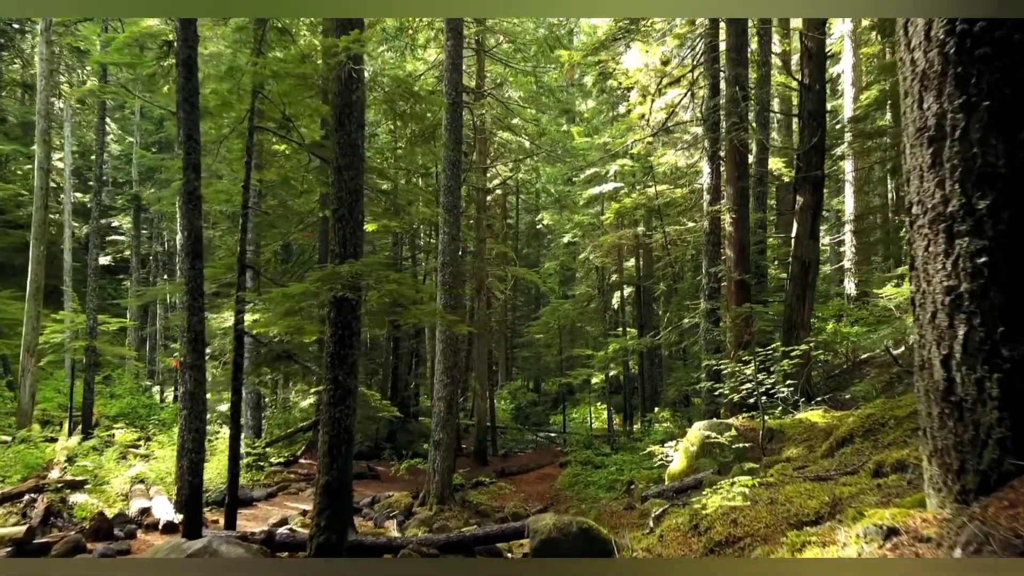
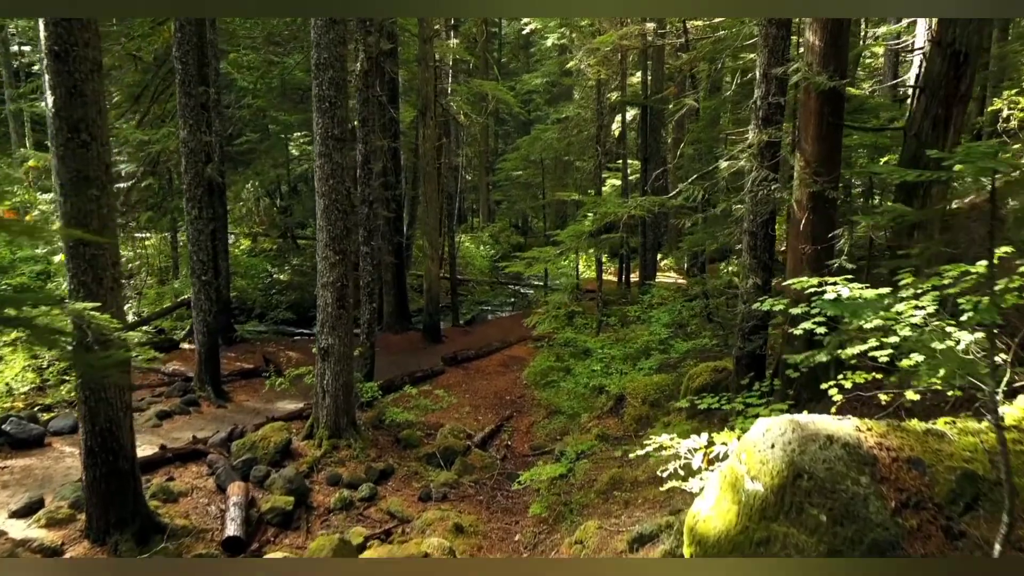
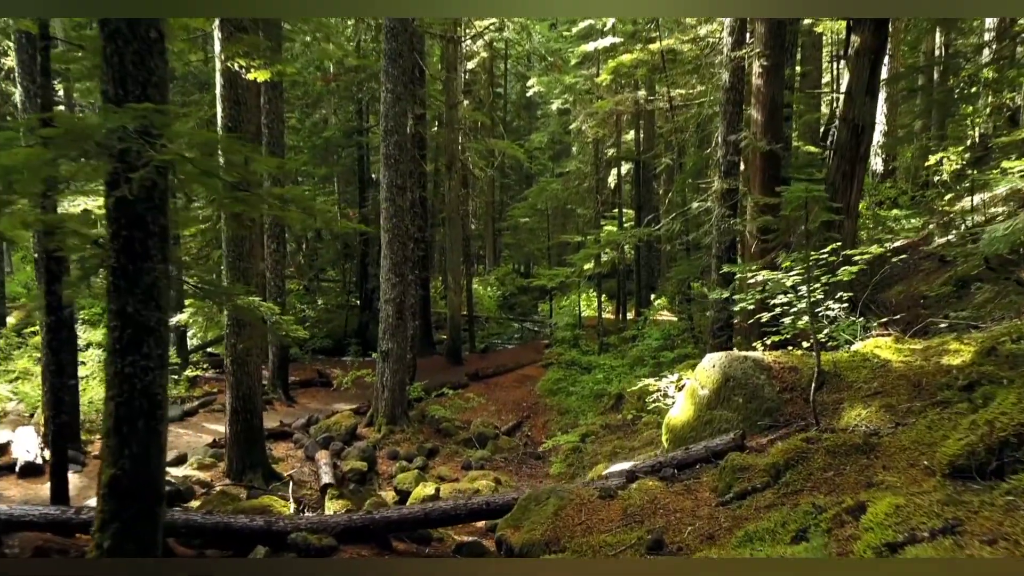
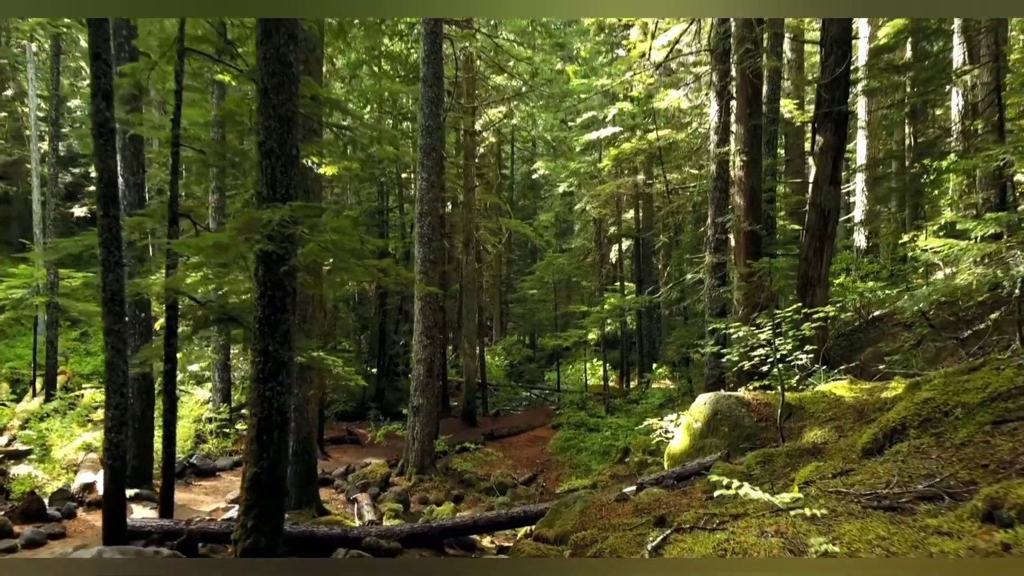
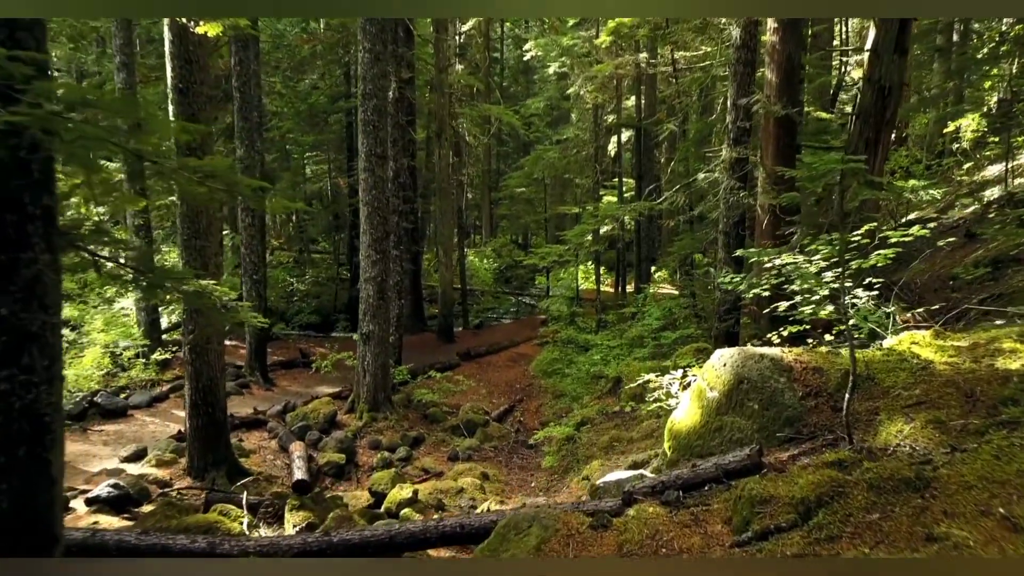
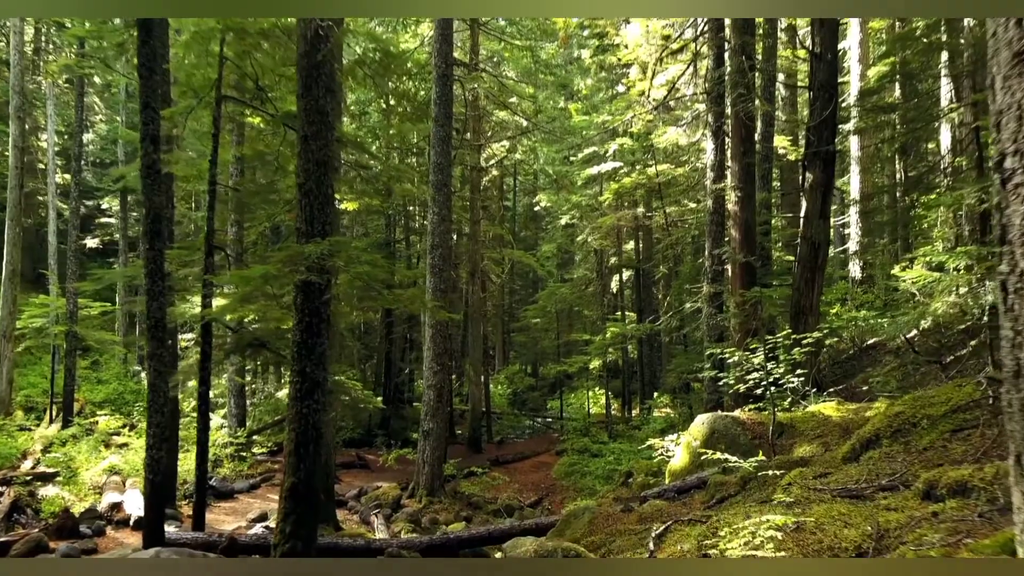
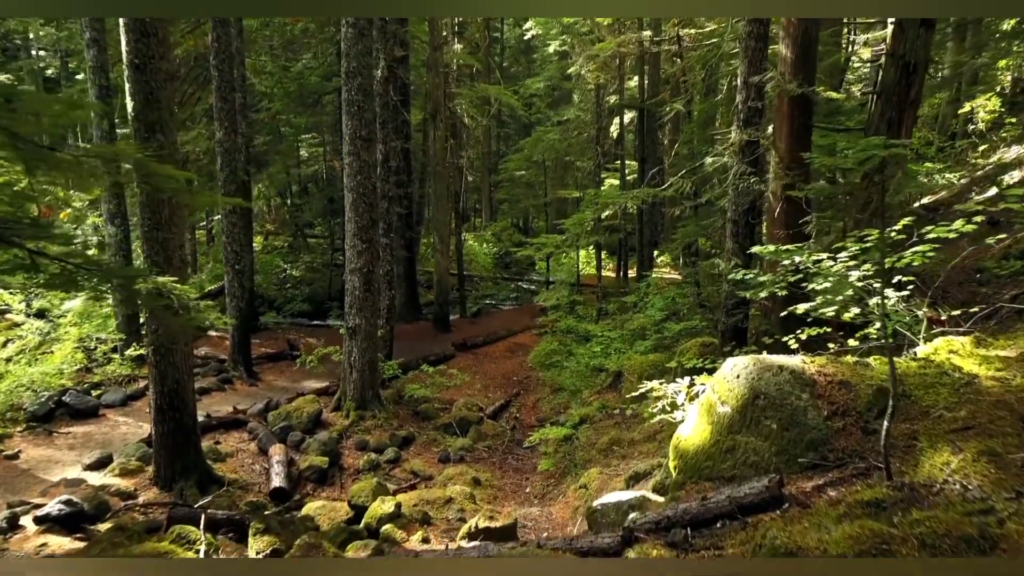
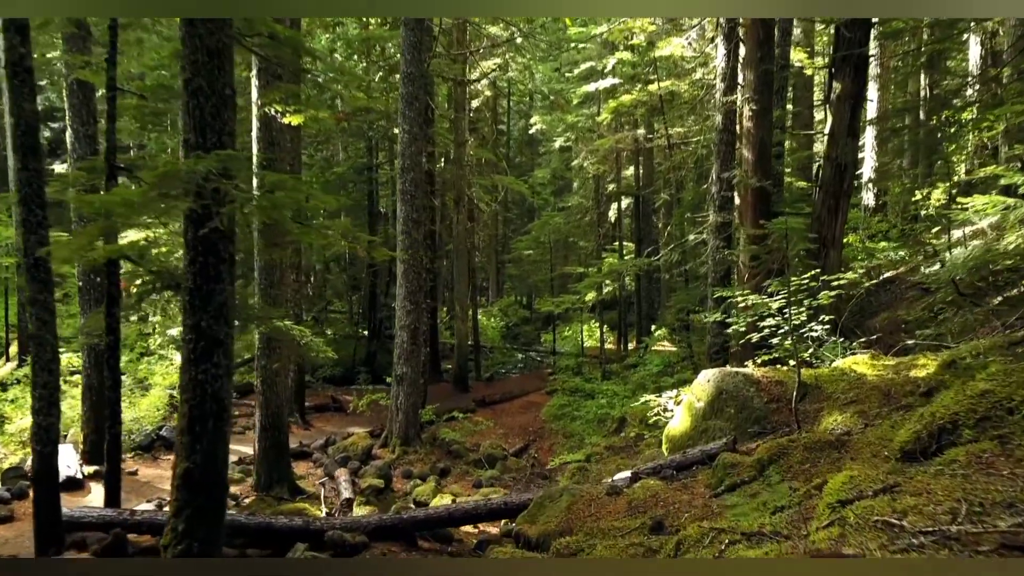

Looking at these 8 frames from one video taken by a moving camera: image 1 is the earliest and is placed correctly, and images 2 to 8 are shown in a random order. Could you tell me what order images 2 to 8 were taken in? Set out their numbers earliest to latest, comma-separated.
6, 4, 8, 3, 5, 7, 2
